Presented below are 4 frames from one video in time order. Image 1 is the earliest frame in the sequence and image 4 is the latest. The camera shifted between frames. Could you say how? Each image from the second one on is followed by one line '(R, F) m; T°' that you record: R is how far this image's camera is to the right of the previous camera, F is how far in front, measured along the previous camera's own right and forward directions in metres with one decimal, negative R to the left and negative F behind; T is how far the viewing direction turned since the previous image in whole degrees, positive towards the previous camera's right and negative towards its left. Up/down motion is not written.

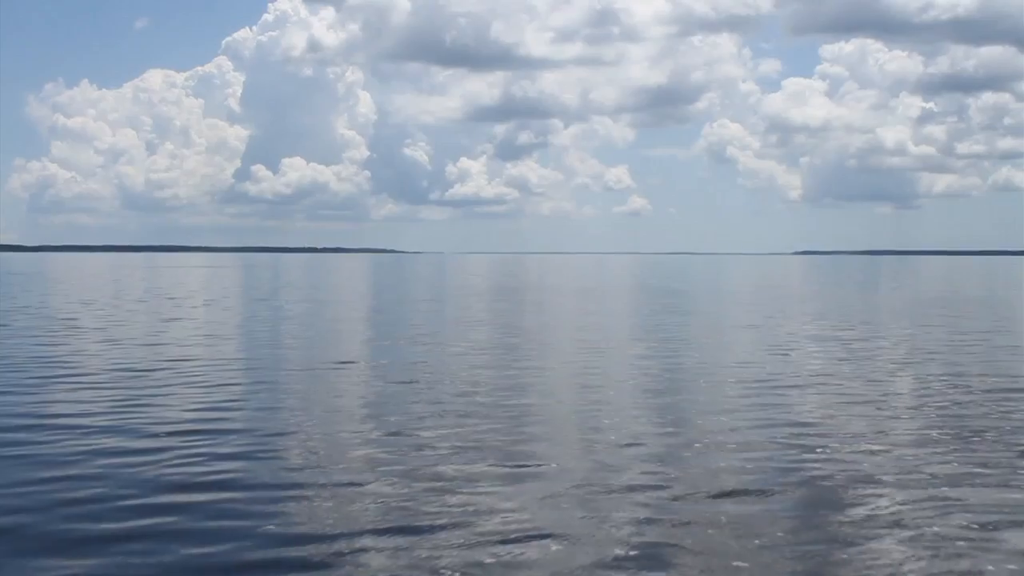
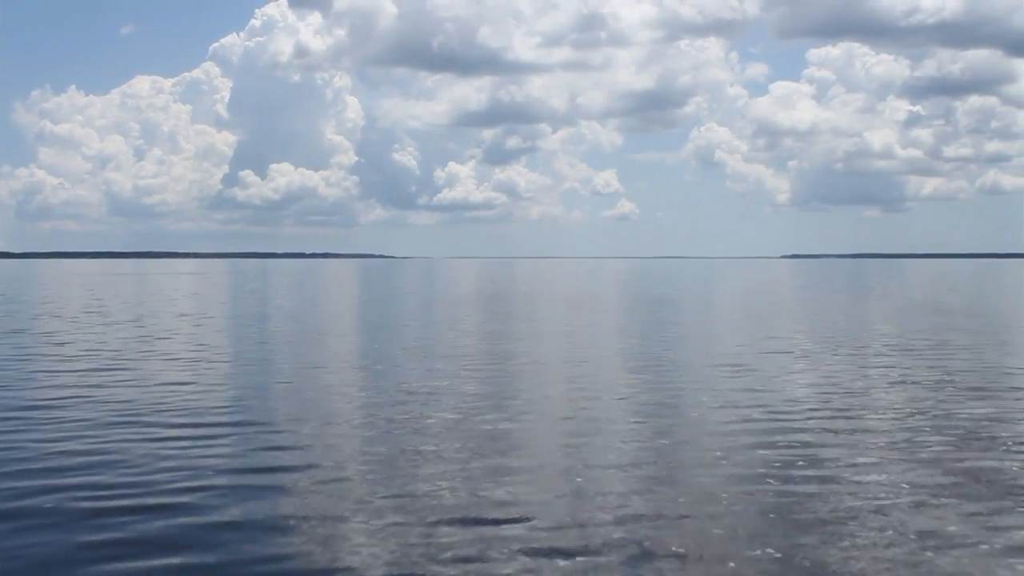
(+0.1, +0.6) m; +1°
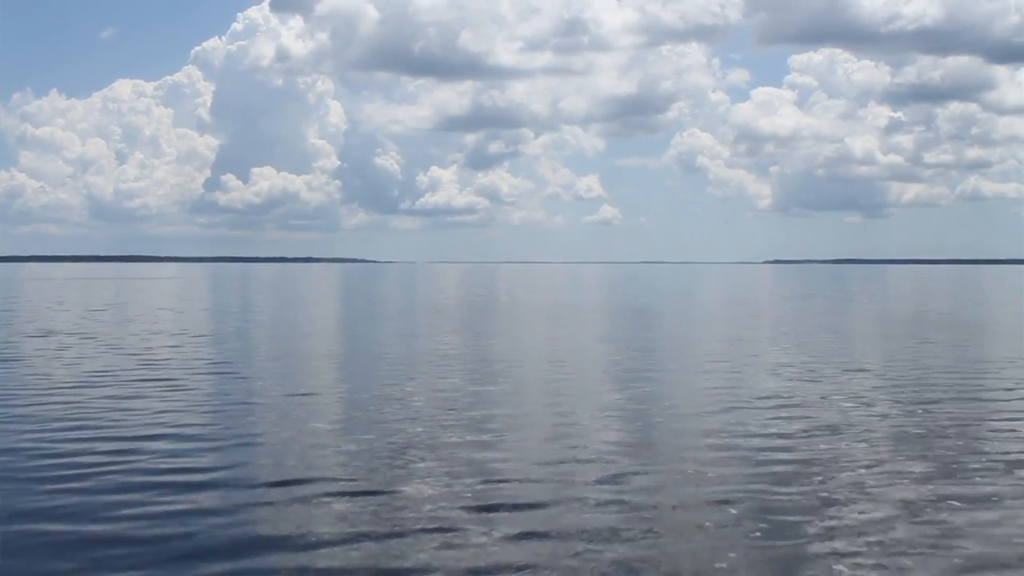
(+0.2, +1.2) m; +1°
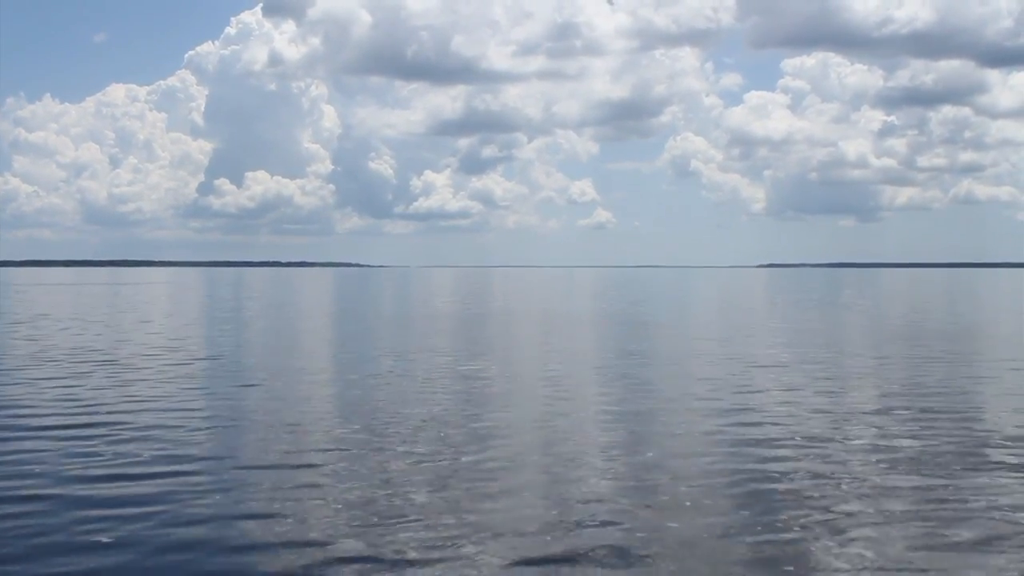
(+0.1, +0.4) m; 0°
